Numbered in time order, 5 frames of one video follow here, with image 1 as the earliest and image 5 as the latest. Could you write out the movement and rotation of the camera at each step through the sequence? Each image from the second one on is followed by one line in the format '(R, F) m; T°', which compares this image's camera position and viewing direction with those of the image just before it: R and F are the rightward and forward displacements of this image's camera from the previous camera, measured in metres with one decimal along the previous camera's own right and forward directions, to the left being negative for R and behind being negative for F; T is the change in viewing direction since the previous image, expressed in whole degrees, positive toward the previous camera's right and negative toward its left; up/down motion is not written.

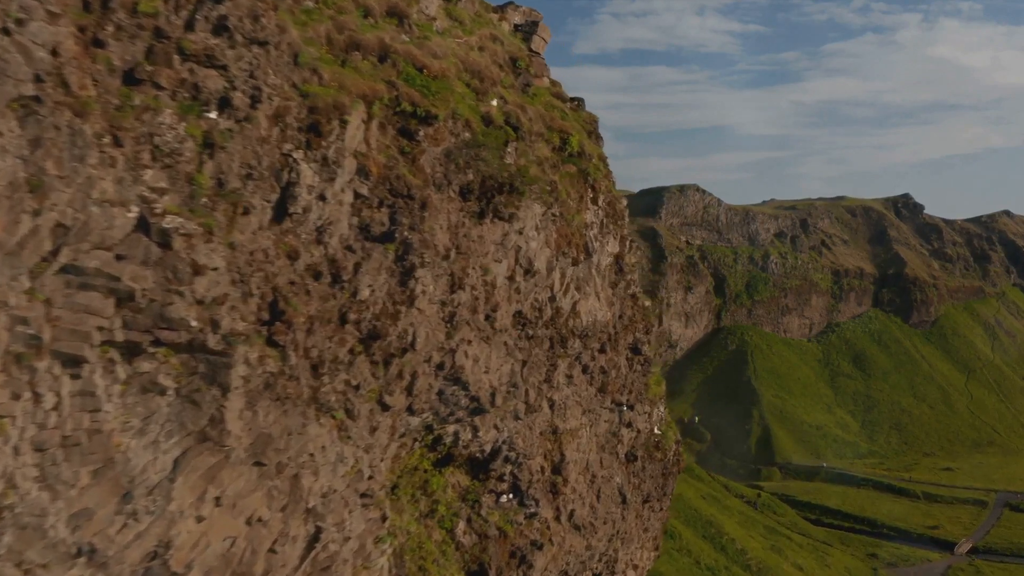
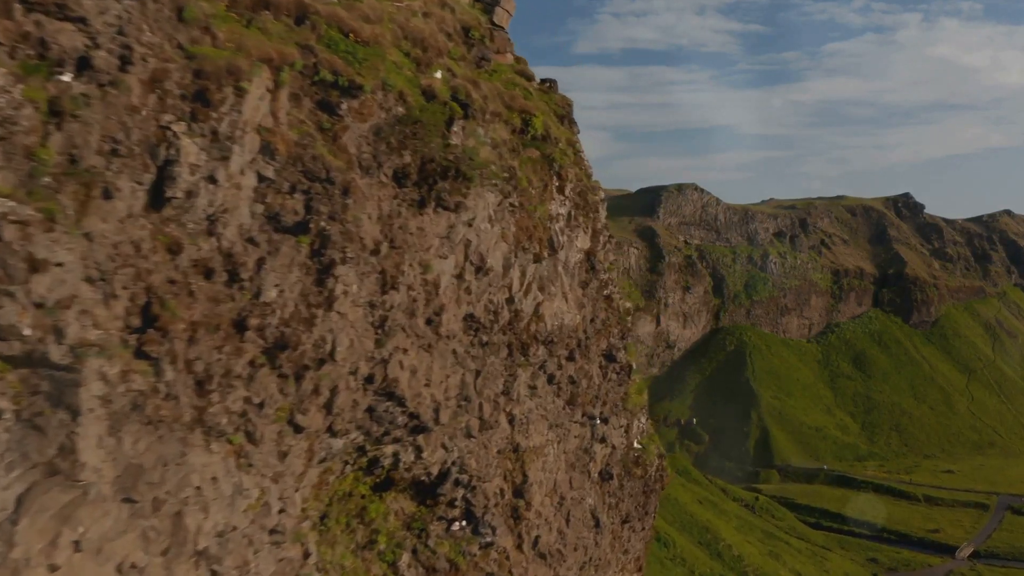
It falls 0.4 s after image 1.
(+0.9, +1.9) m; 0°
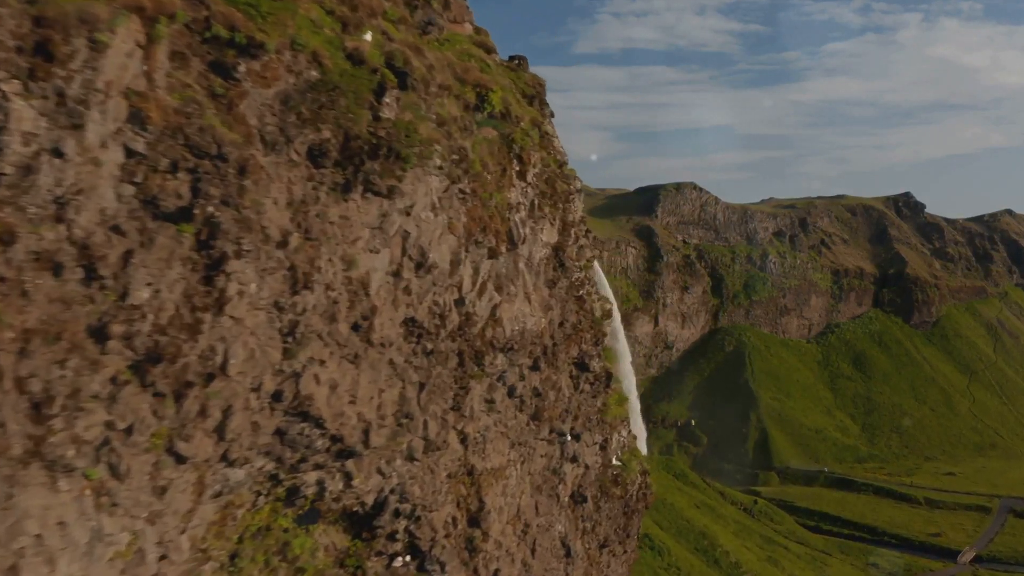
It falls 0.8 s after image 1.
(+0.8, +1.9) m; 0°
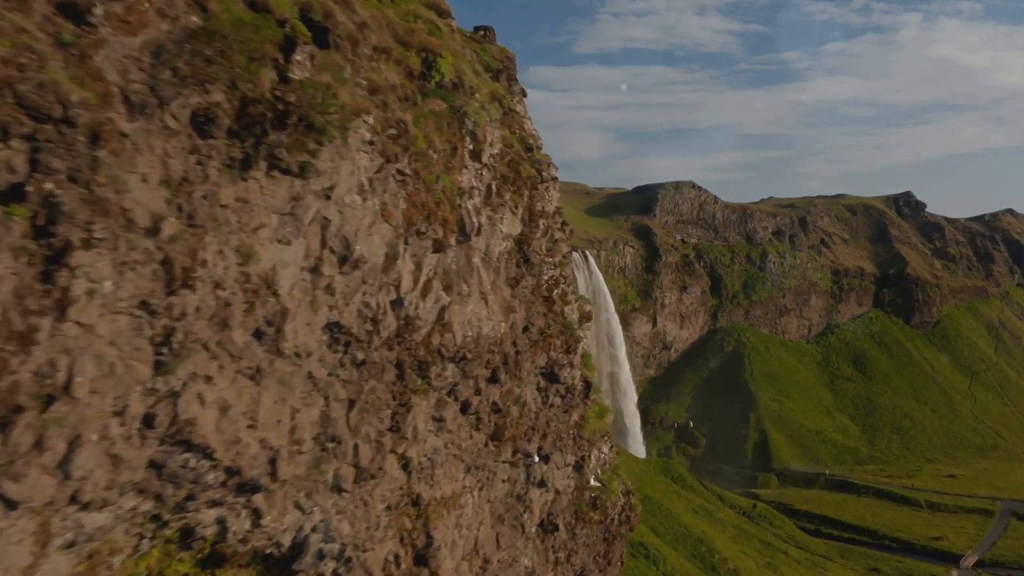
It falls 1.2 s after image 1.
(+0.7, +1.9) m; 0°
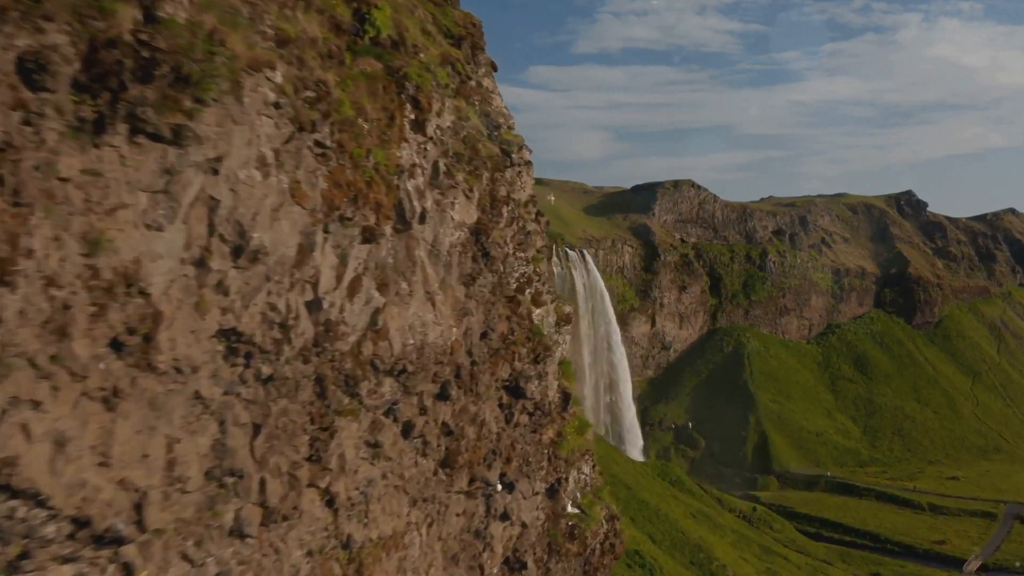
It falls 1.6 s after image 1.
(+0.6, +2.0) m; 0°
